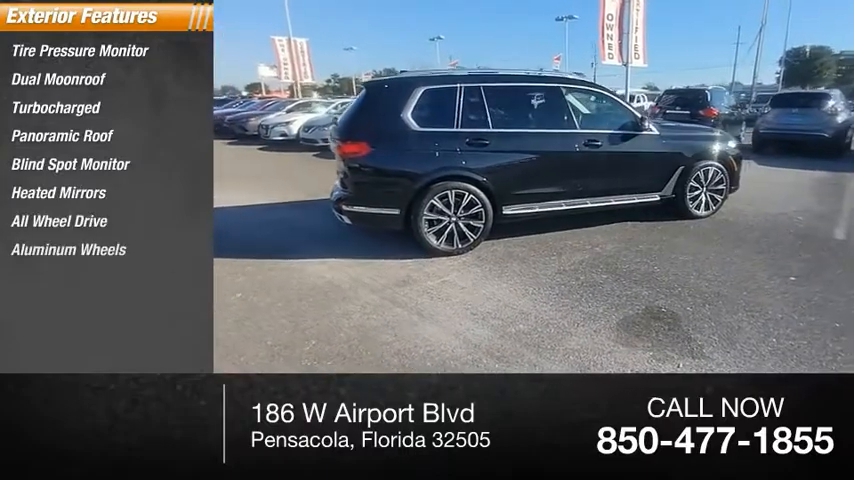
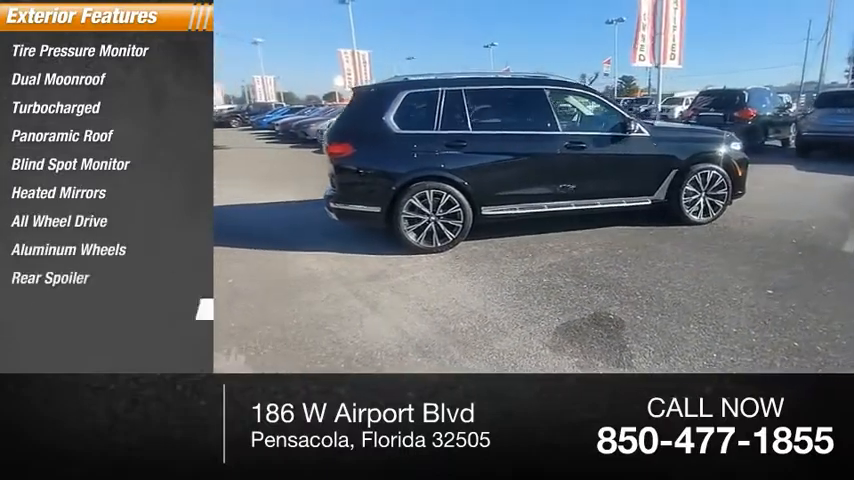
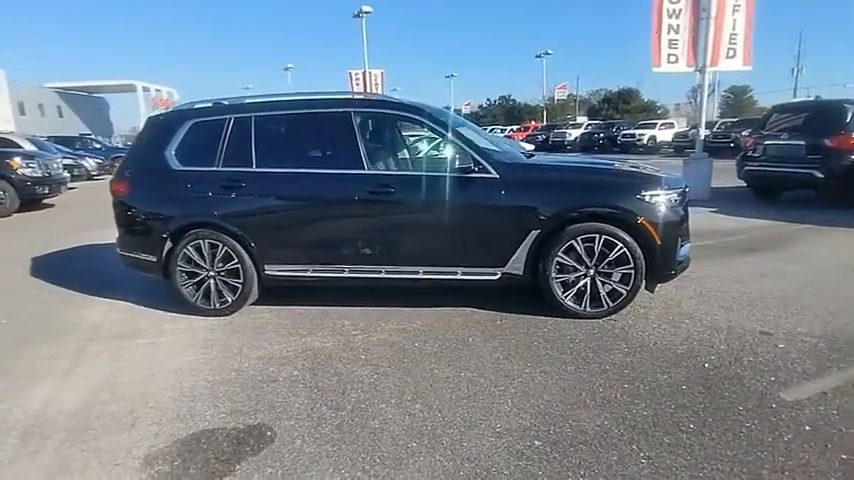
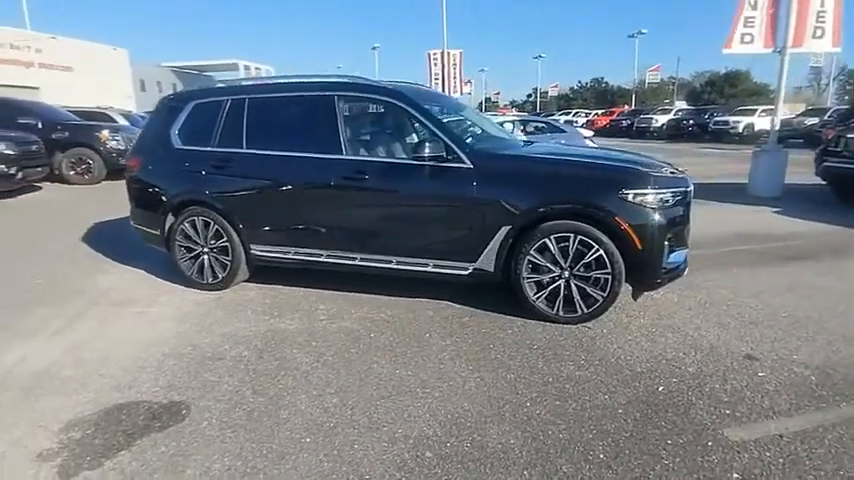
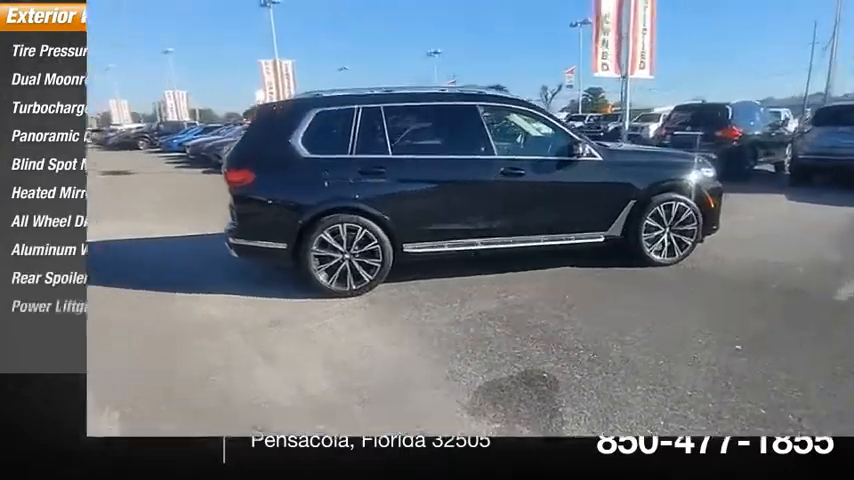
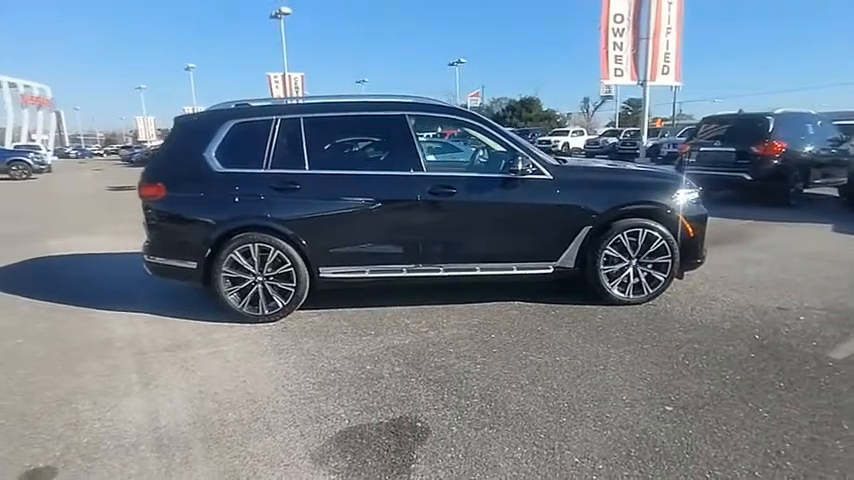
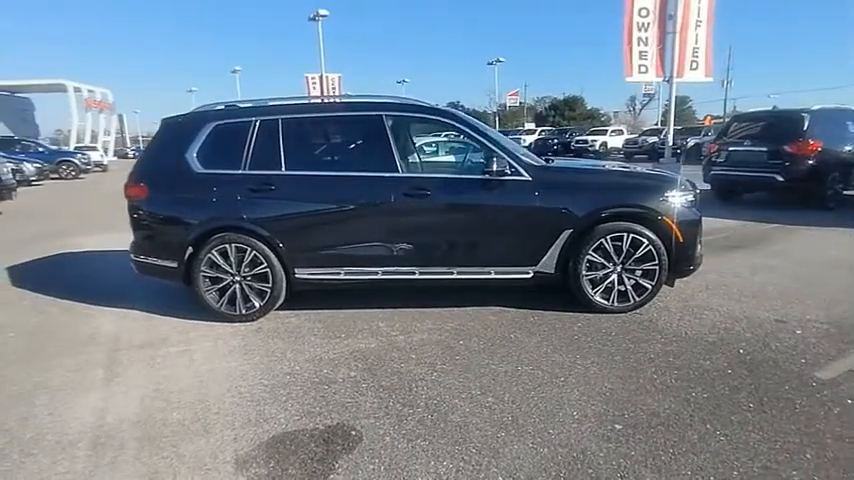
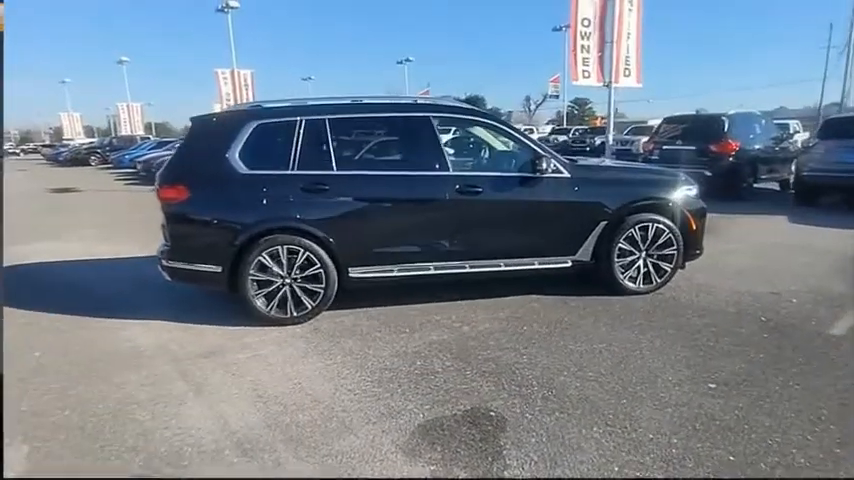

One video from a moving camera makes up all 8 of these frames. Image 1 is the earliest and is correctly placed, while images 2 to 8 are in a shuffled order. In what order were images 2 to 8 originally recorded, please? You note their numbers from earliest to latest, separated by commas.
2, 5, 8, 6, 7, 3, 4
